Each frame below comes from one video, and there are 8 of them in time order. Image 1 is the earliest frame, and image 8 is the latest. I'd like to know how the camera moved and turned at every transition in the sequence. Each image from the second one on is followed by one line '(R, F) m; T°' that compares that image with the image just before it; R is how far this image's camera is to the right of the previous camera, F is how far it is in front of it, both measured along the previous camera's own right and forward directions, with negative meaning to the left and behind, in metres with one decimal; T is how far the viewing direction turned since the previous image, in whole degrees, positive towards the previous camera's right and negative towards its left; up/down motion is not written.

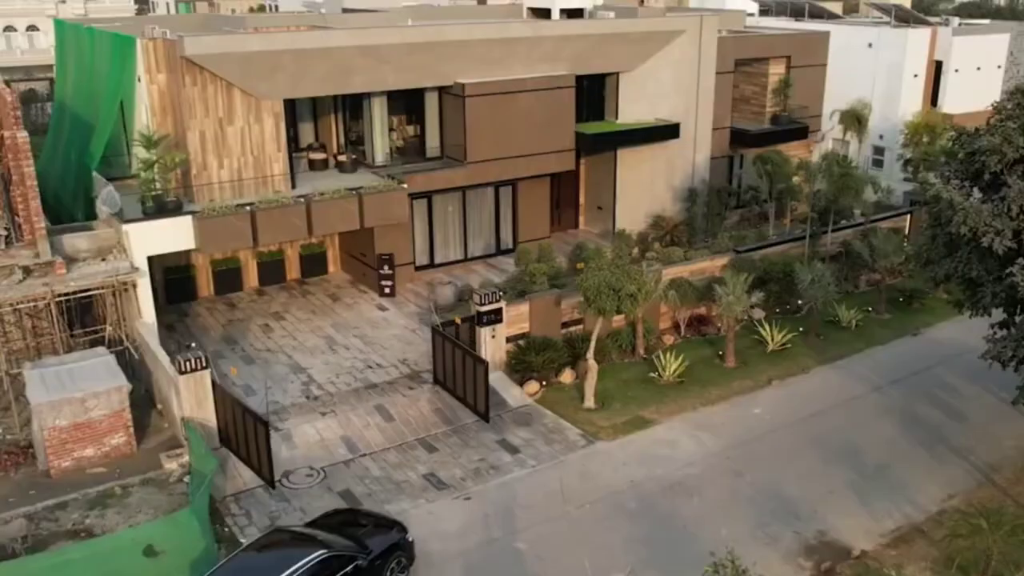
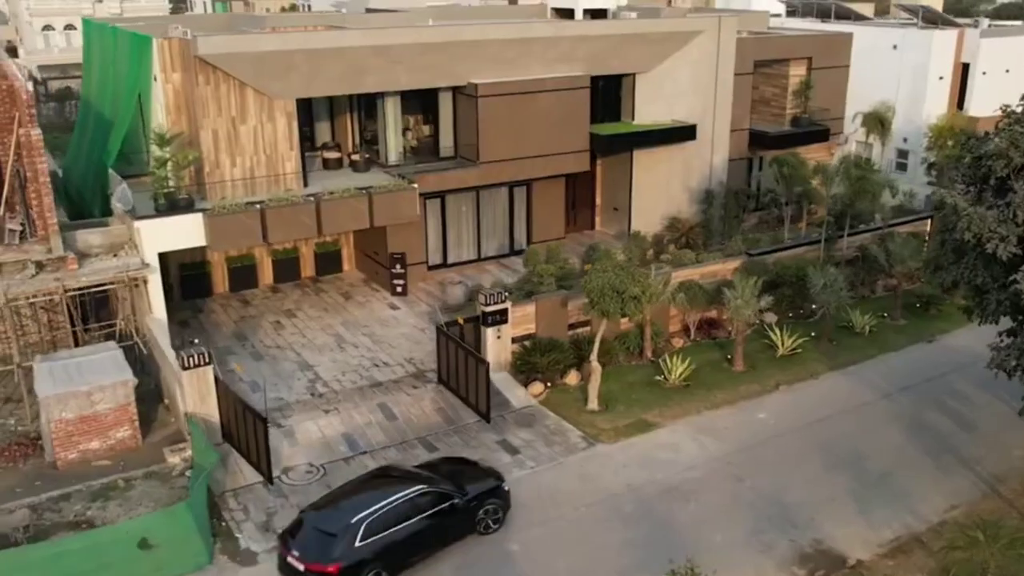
(+0.6, 0.0) m; -2°
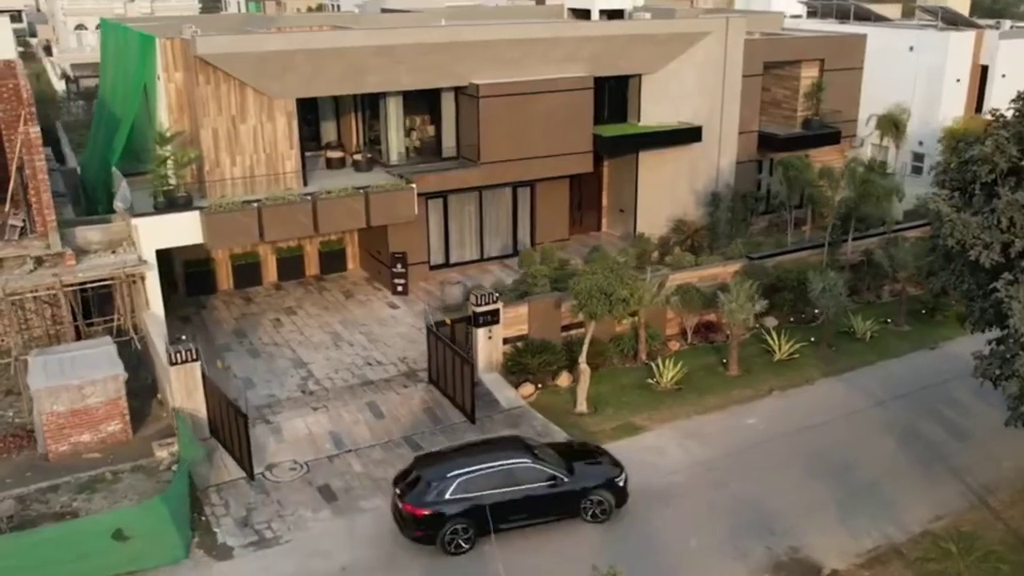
(+0.9, 0.0) m; -2°
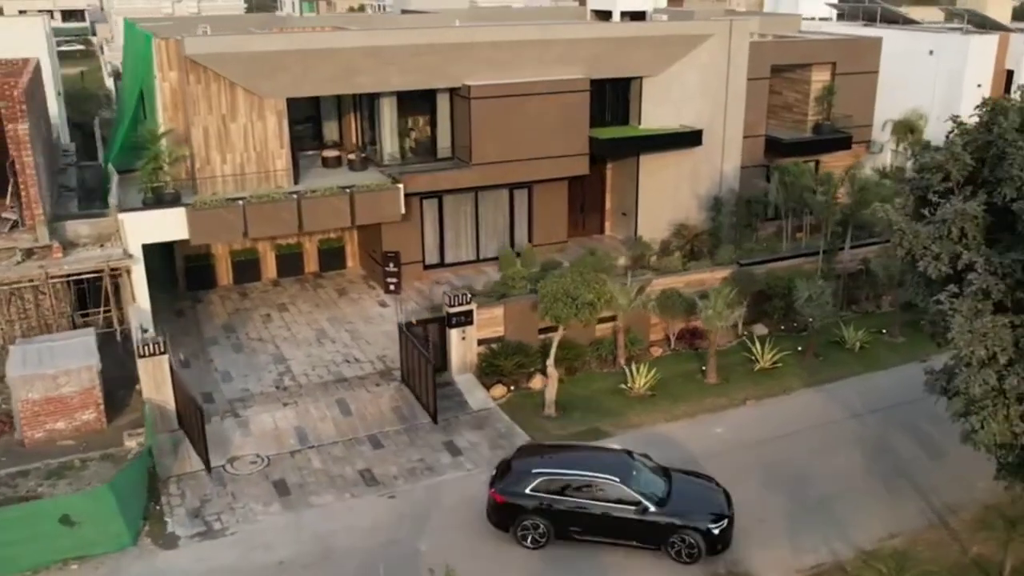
(+1.7, 0.0) m; -4°
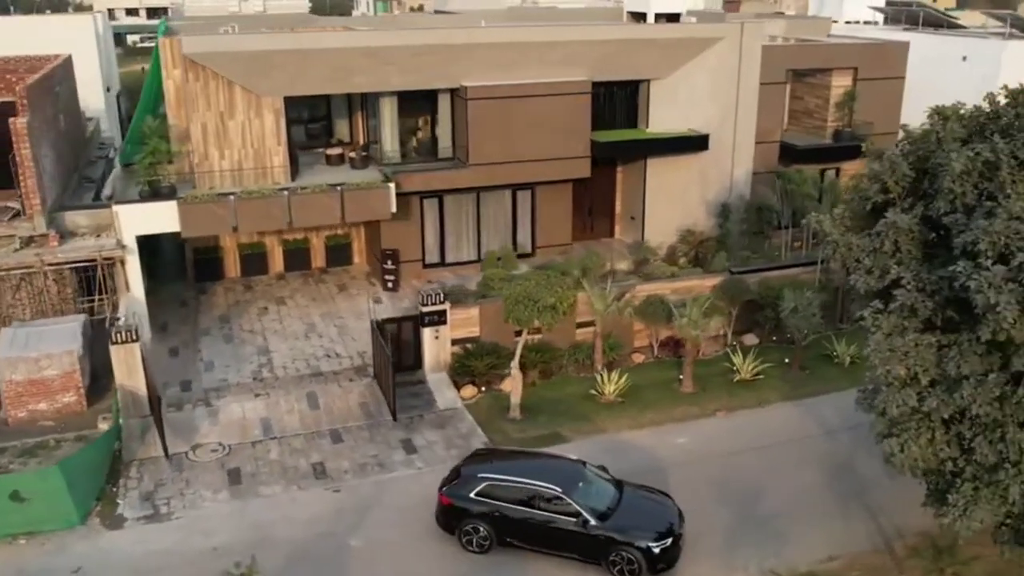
(+2.1, +0.1) m; -5°
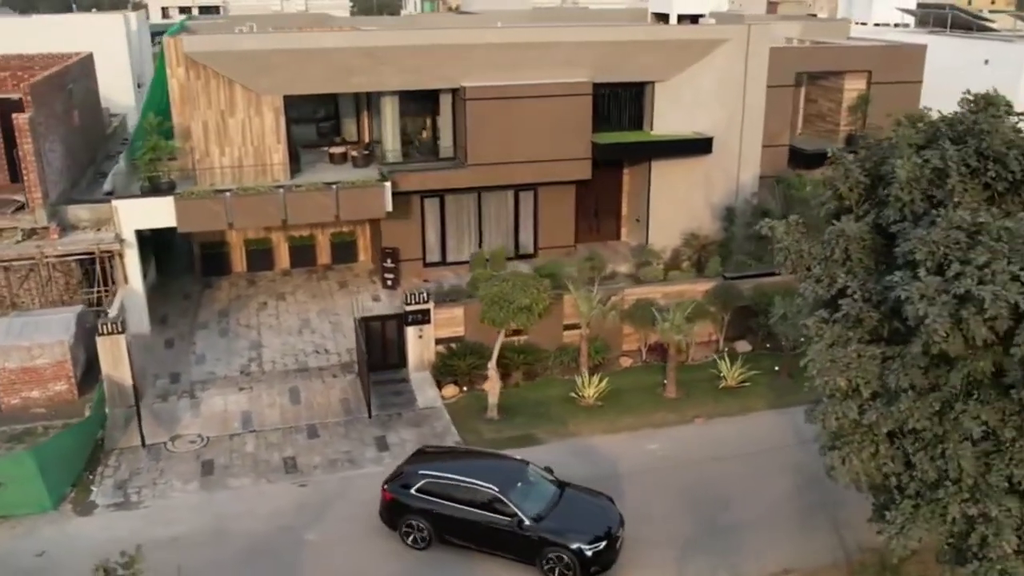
(+1.4, 0.0) m; -3°
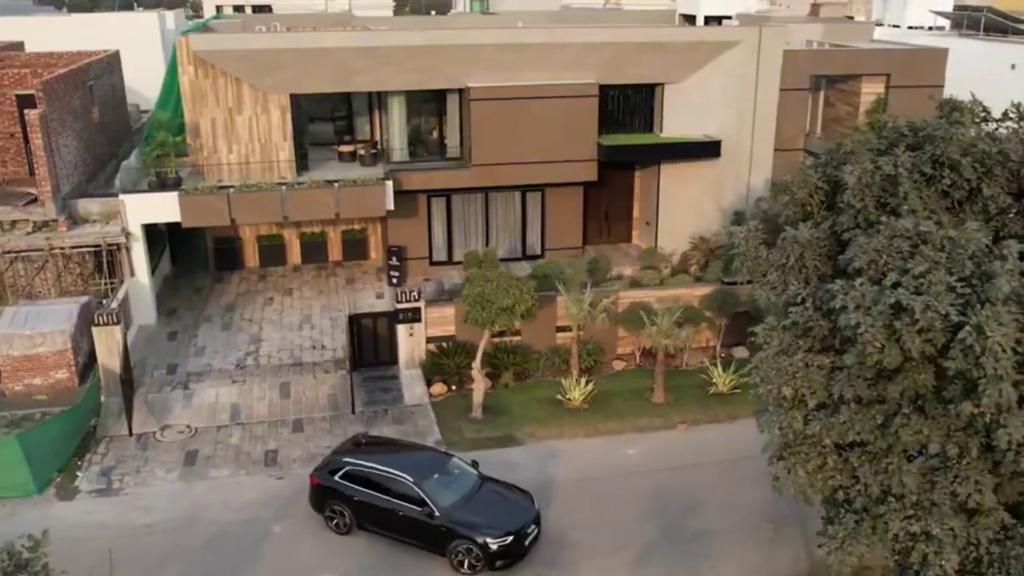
(+1.3, 0.0) m; -3°
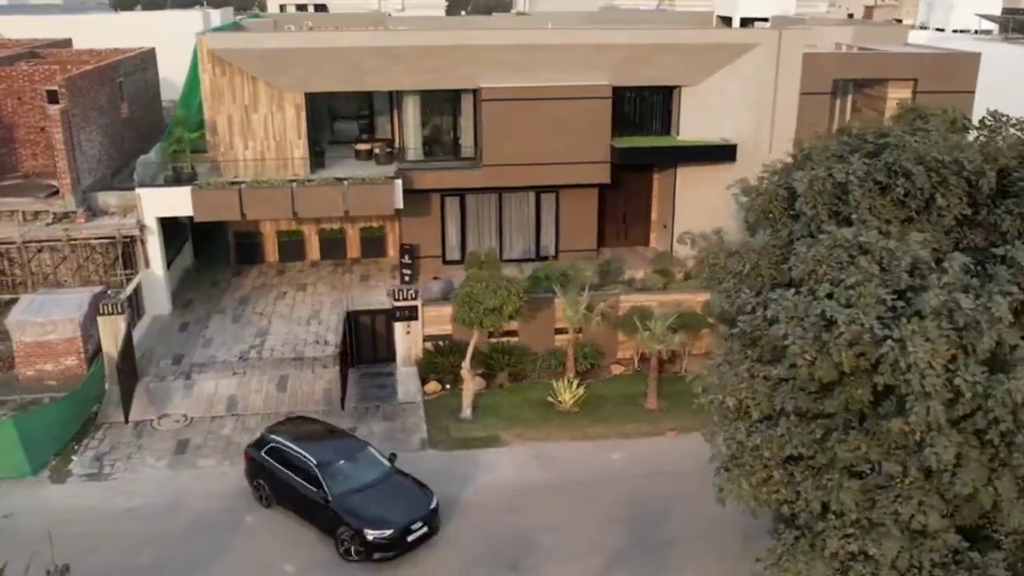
(+1.4, 0.0) m; -4°
